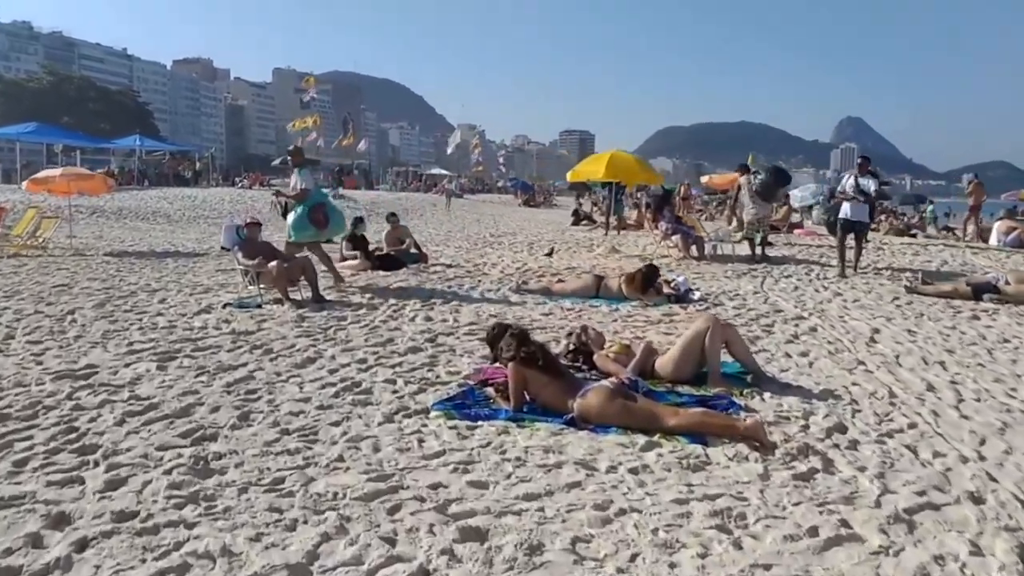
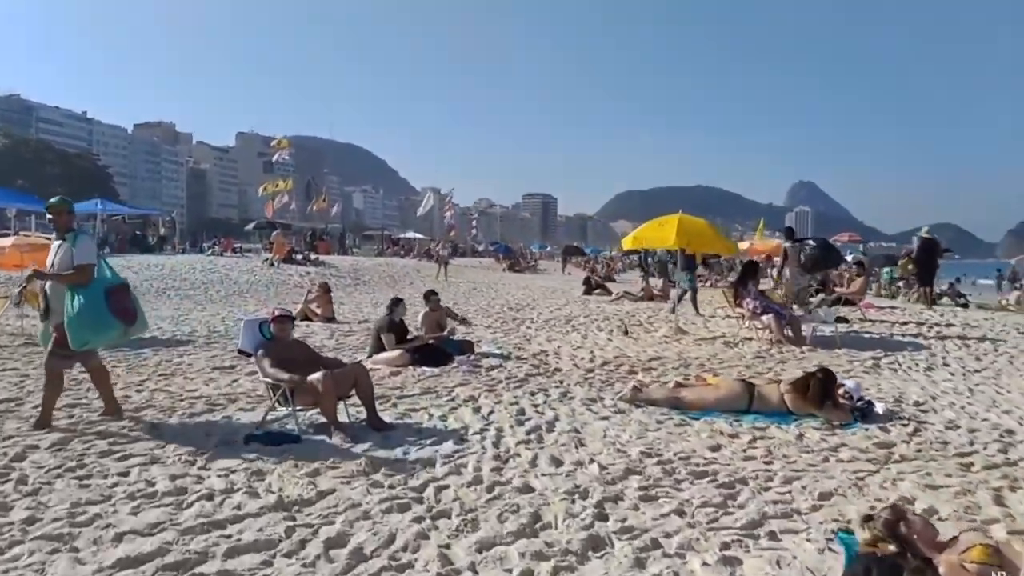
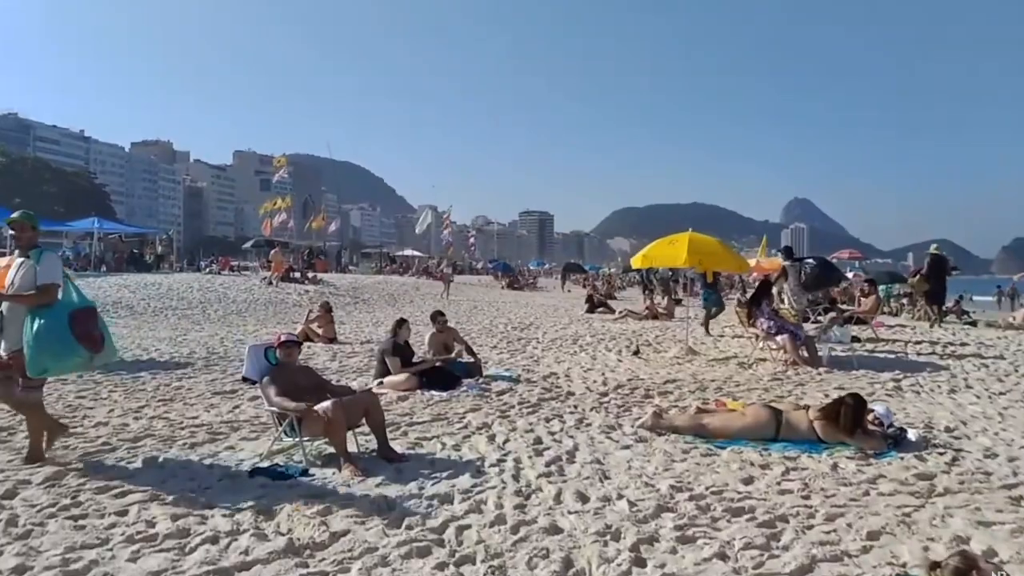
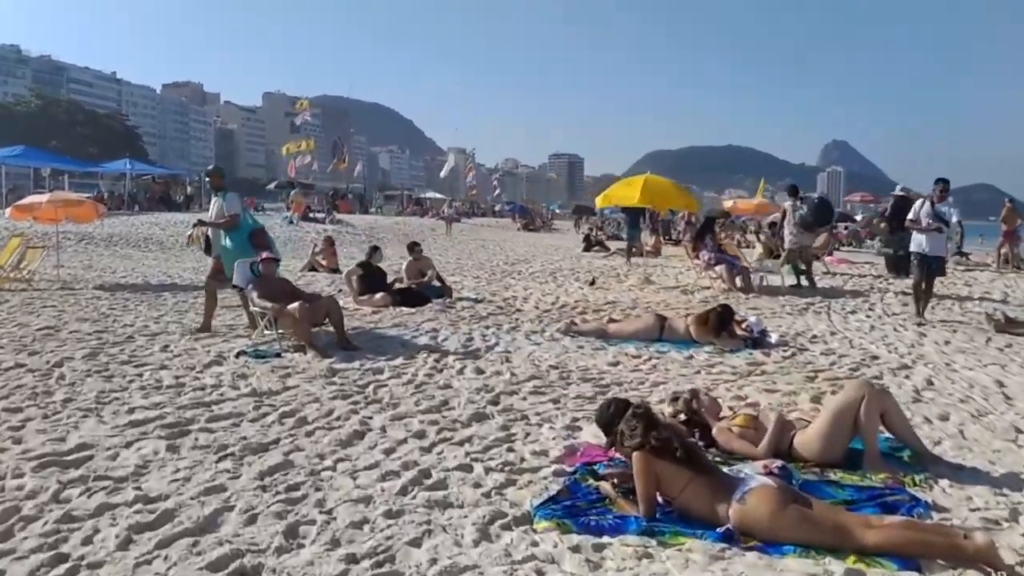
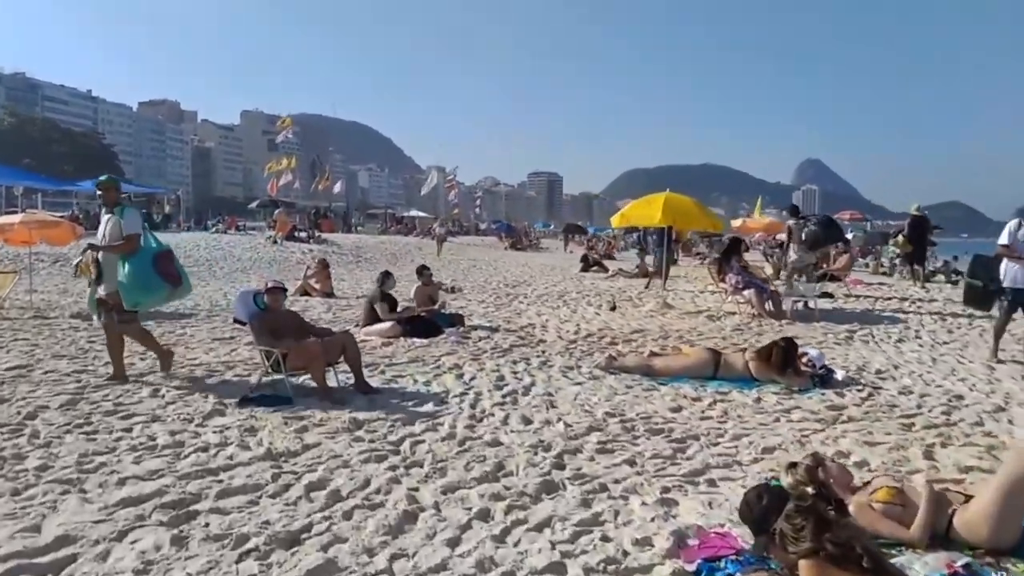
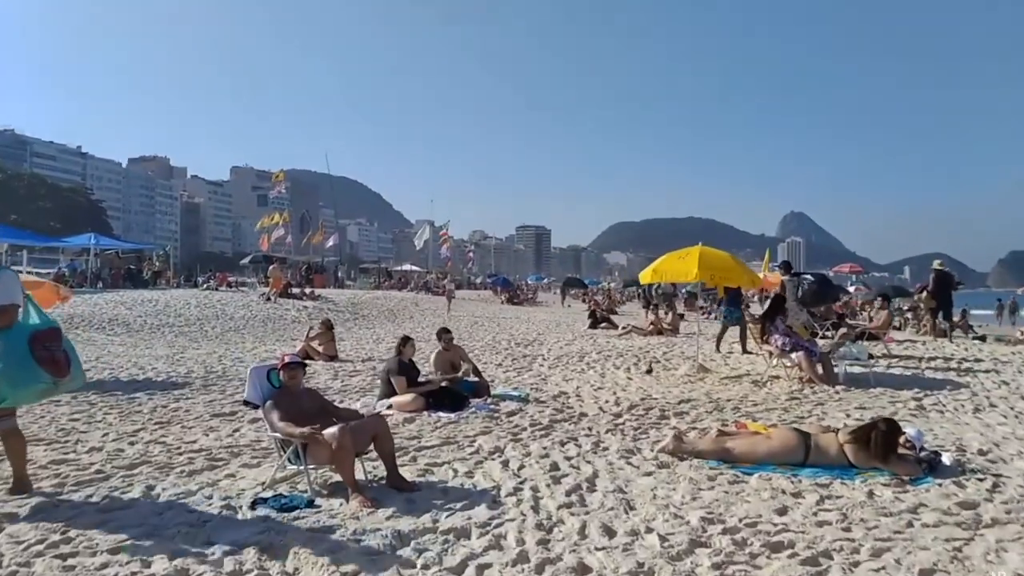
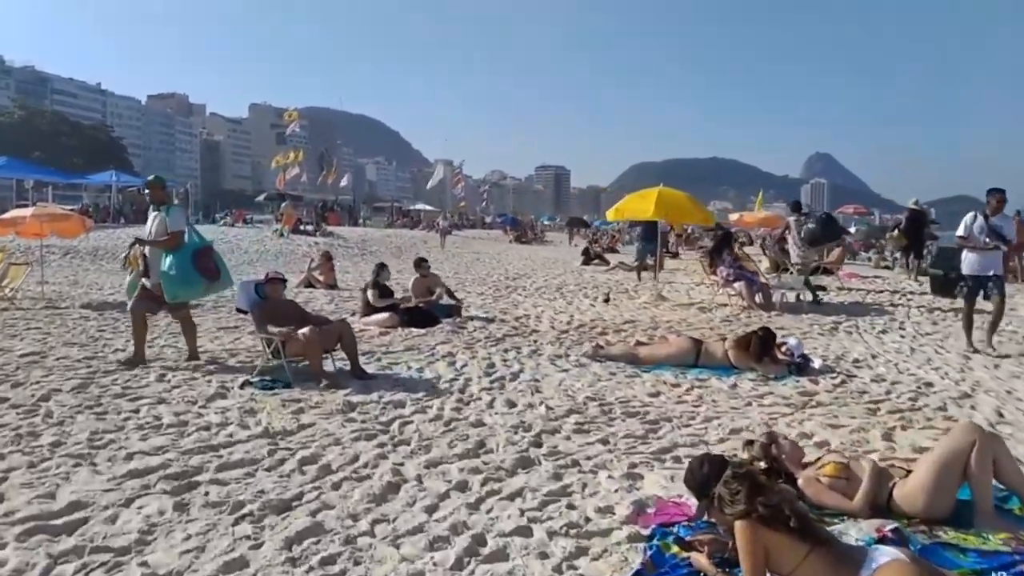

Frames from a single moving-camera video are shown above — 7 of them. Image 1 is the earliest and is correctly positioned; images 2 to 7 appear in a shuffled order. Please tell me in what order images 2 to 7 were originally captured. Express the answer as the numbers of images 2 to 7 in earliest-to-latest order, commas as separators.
4, 7, 5, 2, 3, 6
